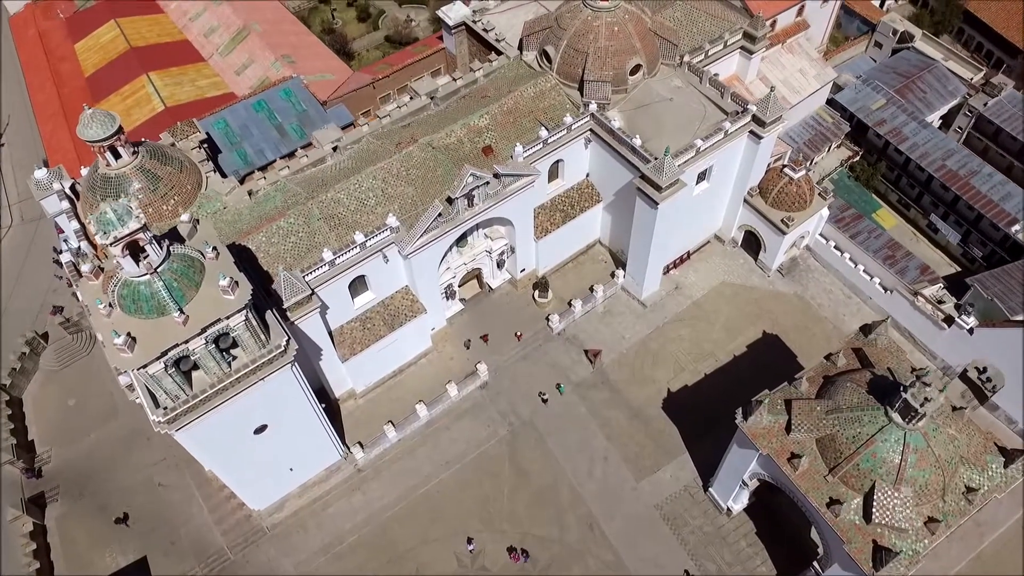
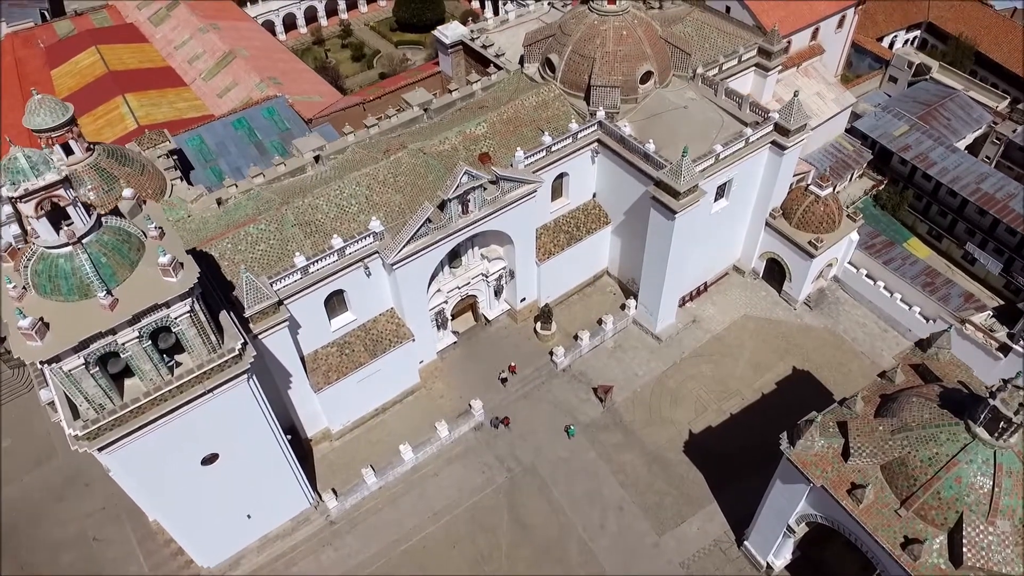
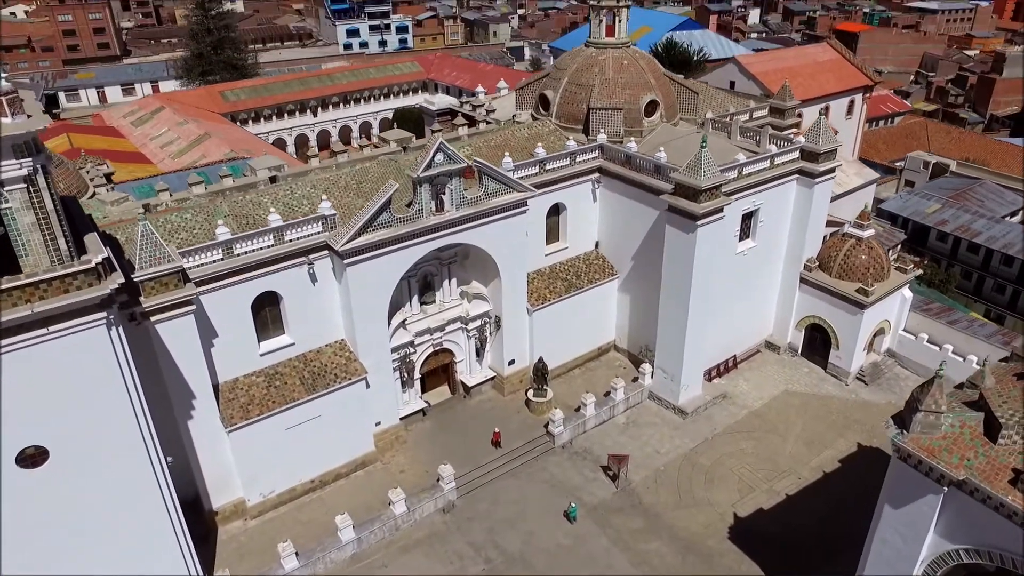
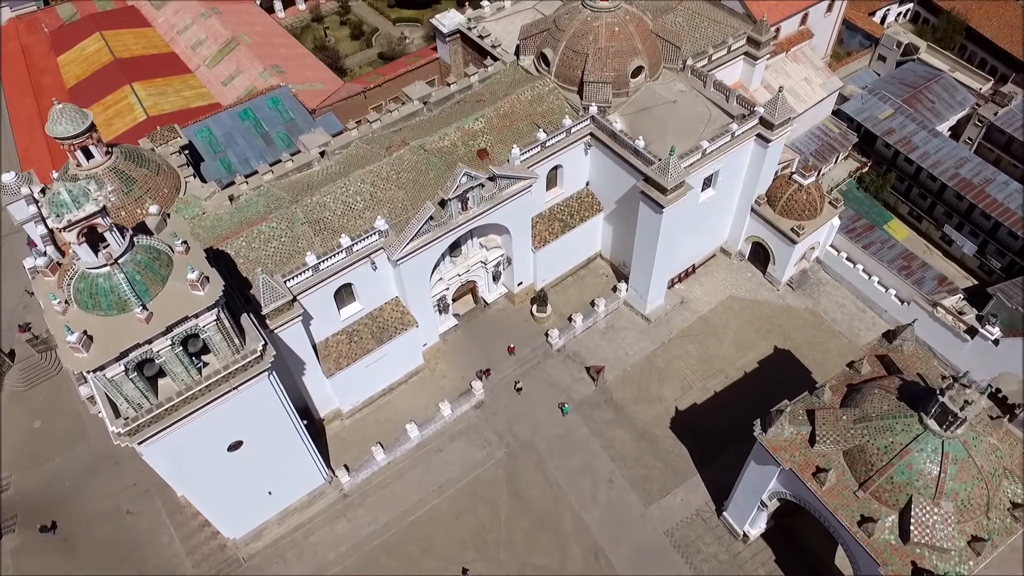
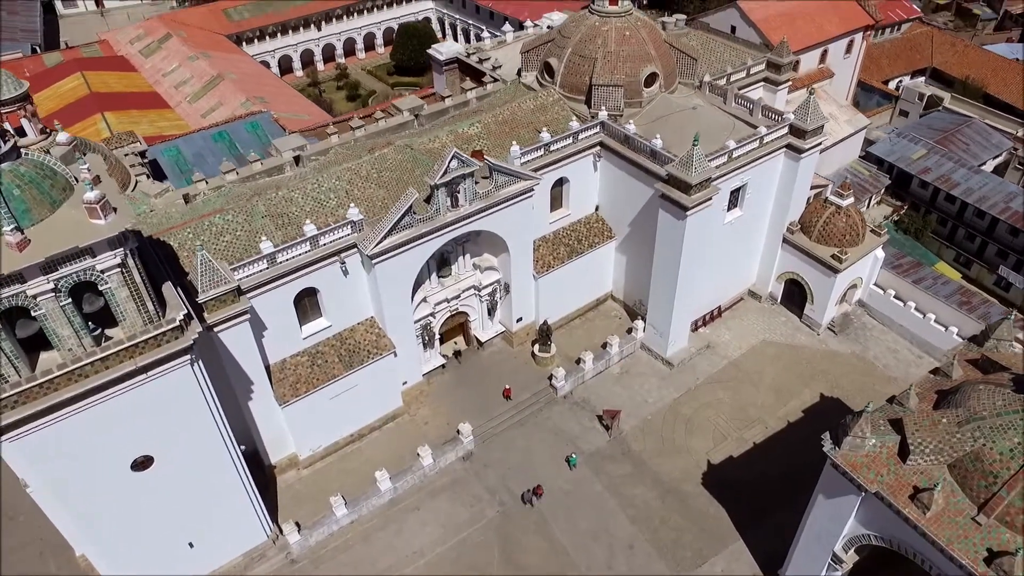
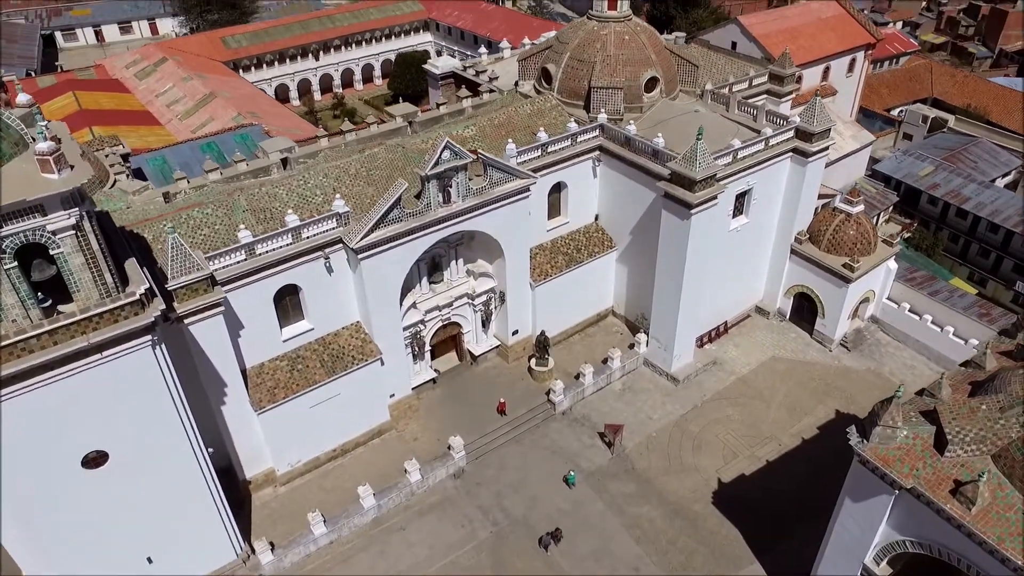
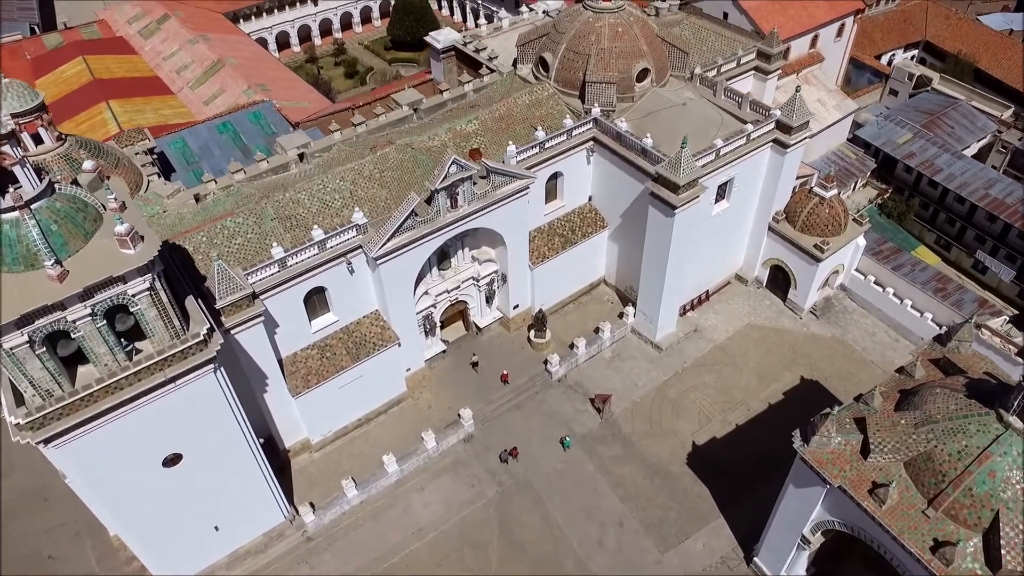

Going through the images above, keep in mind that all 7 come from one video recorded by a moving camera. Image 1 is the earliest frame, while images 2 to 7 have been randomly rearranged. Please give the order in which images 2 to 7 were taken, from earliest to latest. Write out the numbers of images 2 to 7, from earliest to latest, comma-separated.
4, 2, 7, 5, 6, 3
